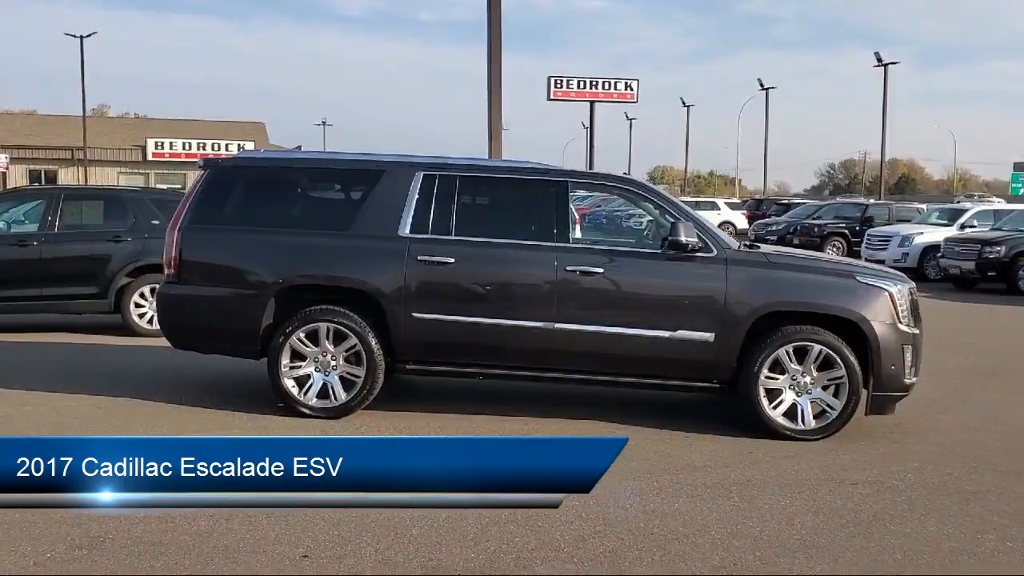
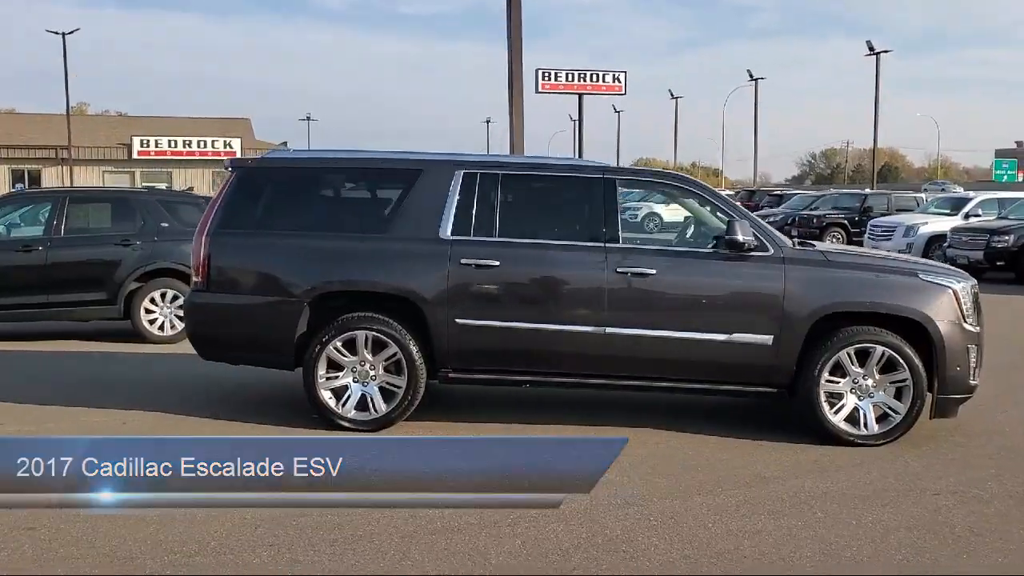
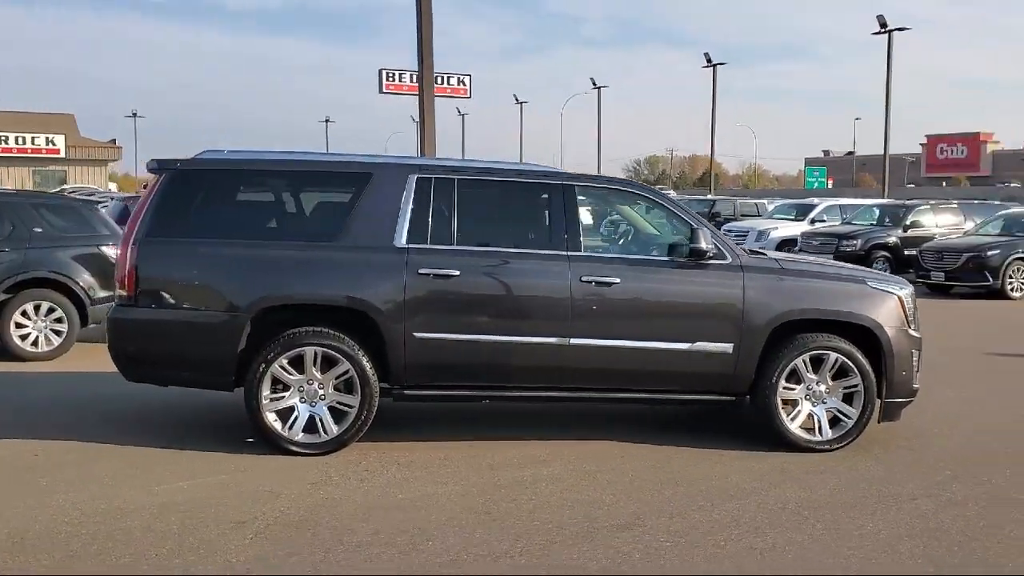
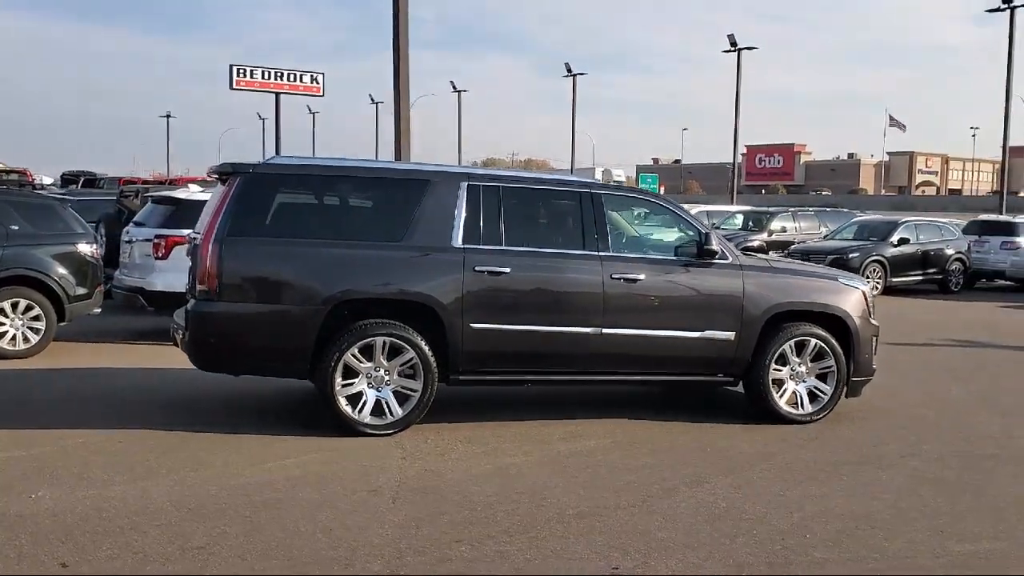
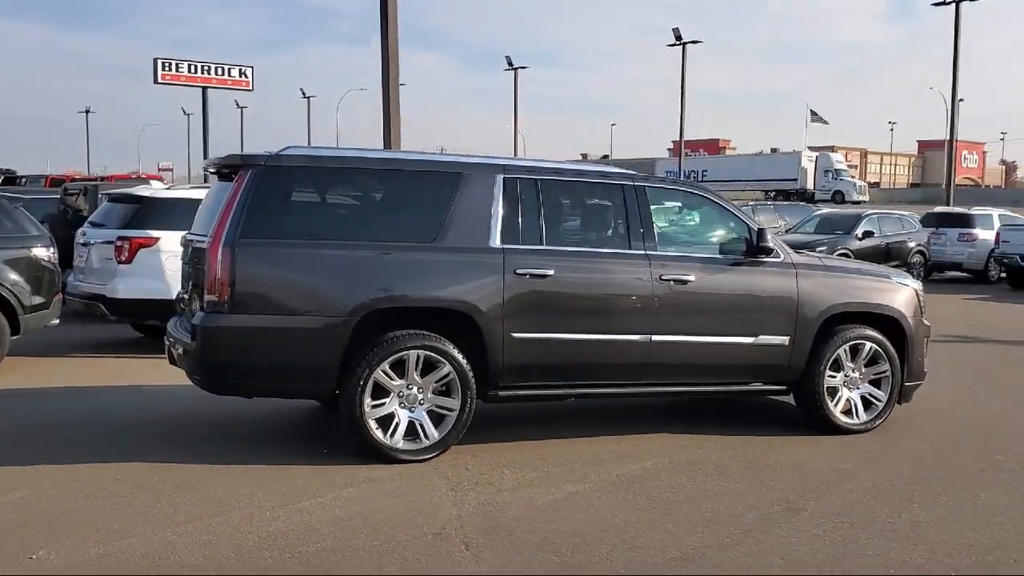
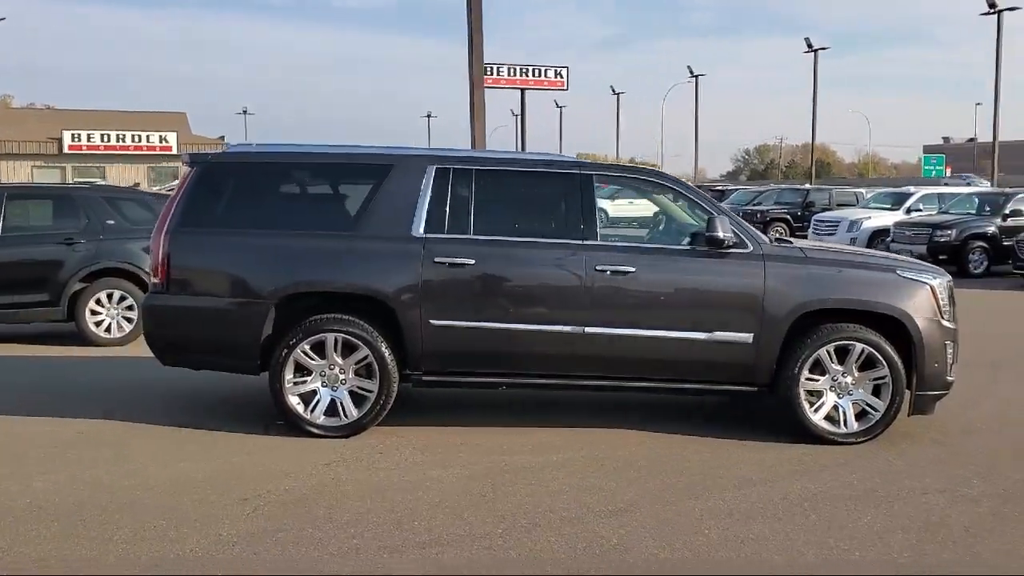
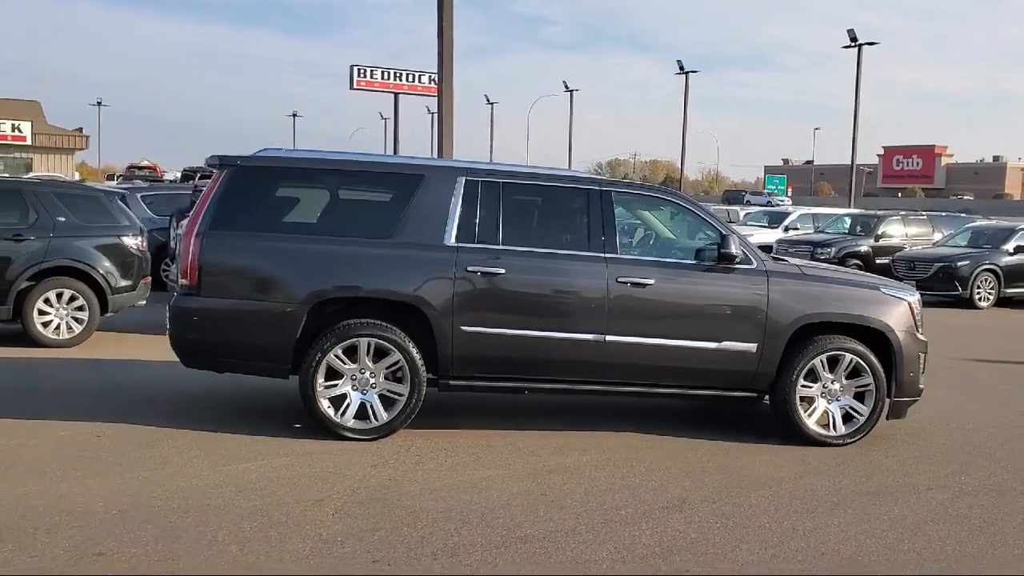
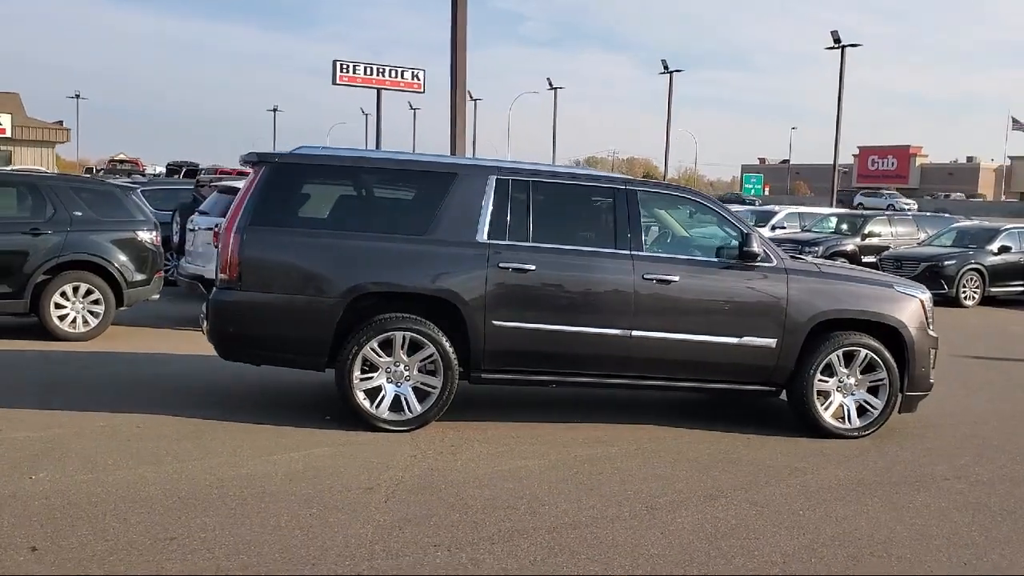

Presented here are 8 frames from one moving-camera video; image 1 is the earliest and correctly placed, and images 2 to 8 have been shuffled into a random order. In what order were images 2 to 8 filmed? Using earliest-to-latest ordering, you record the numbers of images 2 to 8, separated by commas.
2, 6, 3, 7, 8, 4, 5
